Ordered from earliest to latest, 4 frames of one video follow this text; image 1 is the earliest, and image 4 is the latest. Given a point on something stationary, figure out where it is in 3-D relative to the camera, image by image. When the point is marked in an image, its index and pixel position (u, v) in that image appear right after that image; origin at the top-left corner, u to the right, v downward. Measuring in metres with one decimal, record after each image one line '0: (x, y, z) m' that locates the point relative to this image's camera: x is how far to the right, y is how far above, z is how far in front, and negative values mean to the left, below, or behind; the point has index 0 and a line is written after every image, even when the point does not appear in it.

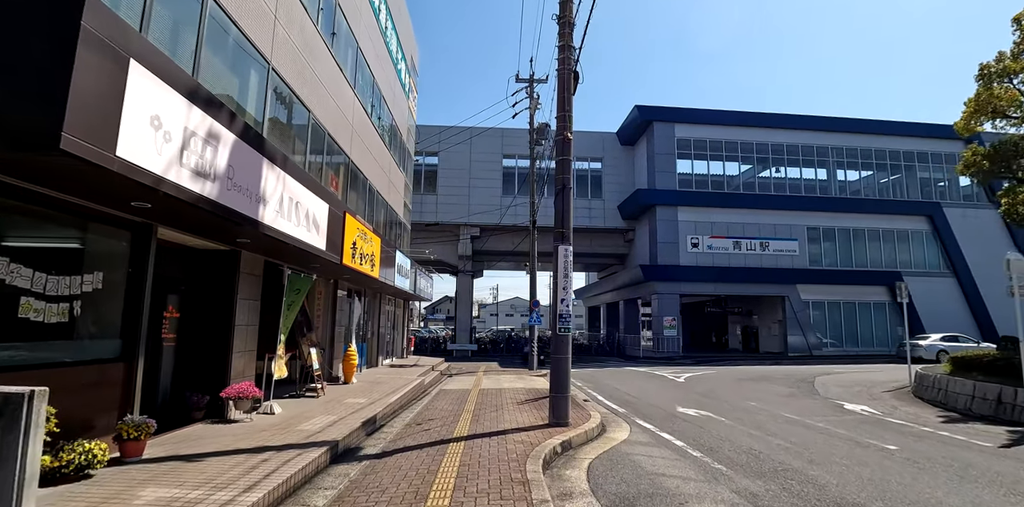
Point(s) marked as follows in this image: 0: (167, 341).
0: (-4.9, -1.3, +7.0) m
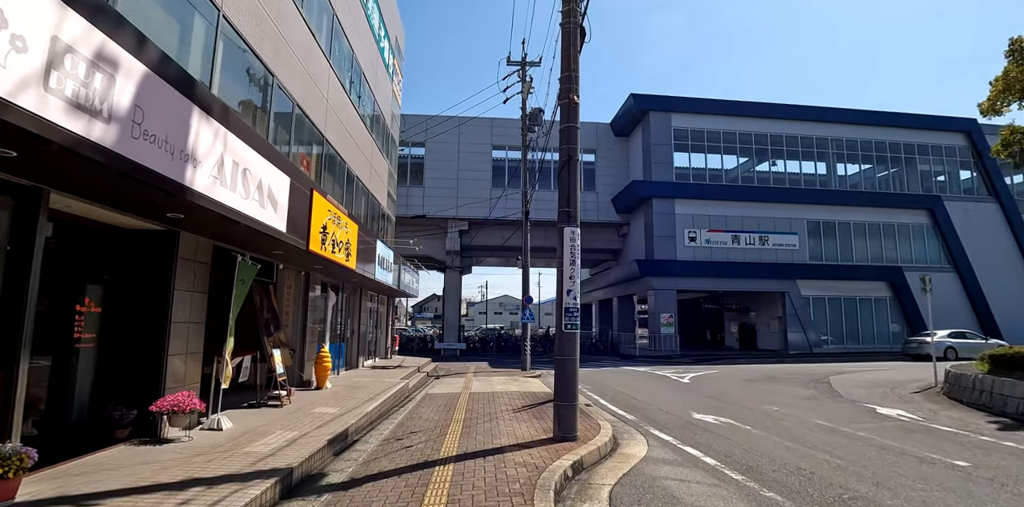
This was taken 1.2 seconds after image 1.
0: (-4.9, -1.0, +5.7) m
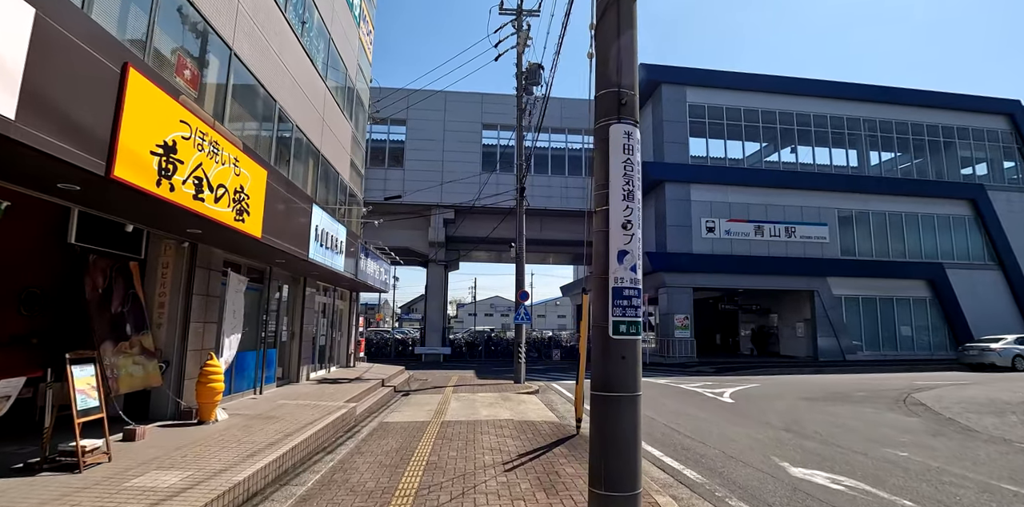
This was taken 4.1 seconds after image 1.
0: (-5.0, -0.4, +2.0) m
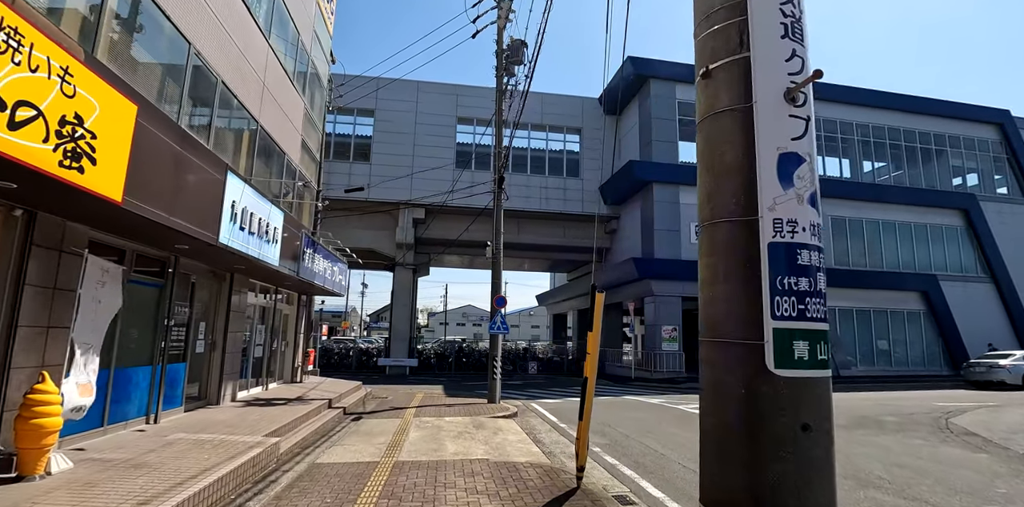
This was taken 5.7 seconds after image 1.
0: (-4.9, -0.1, -0.3) m
